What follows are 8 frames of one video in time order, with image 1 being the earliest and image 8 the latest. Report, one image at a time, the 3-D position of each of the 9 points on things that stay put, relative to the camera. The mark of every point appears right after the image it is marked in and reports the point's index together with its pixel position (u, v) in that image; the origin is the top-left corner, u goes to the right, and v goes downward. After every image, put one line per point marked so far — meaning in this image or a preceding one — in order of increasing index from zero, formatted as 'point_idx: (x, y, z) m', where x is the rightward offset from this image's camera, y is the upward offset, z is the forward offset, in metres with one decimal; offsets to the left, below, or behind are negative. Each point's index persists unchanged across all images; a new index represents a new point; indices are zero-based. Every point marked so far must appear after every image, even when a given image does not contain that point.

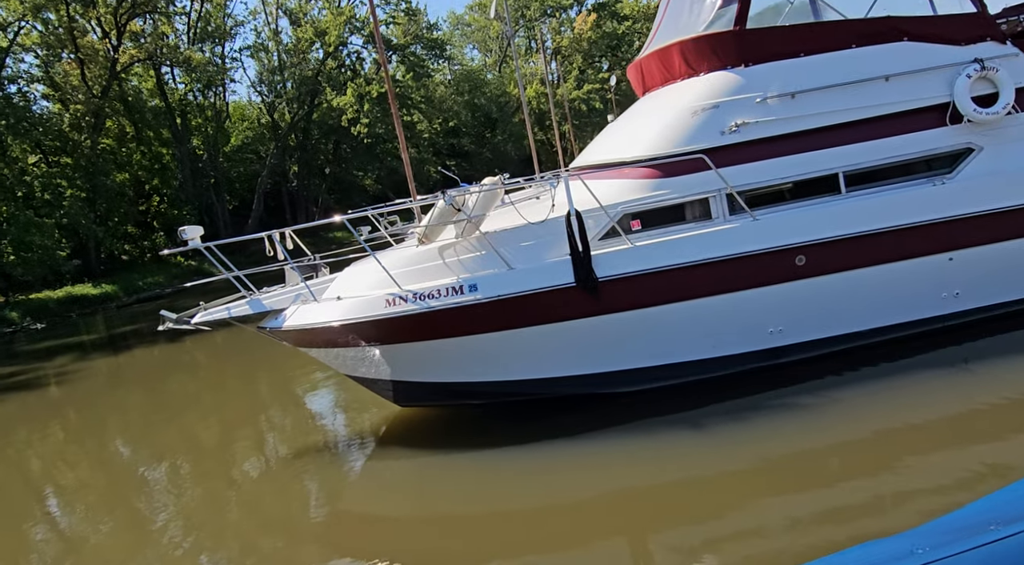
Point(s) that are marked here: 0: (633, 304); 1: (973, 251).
0: (+0.9, -0.2, +5.6) m
1: (+3.5, +0.2, +5.6) m
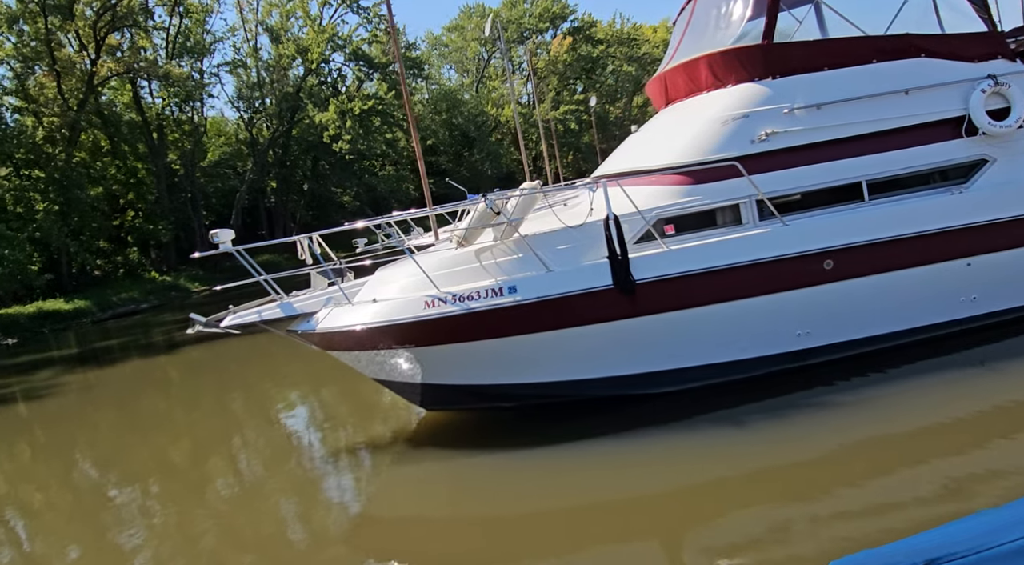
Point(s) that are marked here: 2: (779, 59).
0: (+1.2, -0.2, +5.7) m
1: (+3.8, +0.2, +5.9) m
2: (+2.2, +1.8, +6.1) m
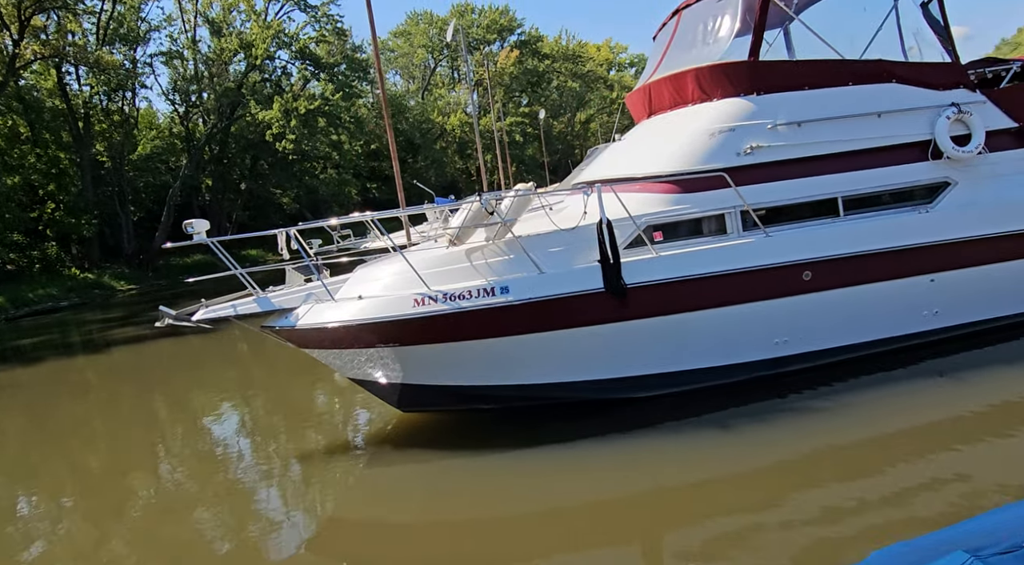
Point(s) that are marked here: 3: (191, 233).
0: (+1.2, -0.2, +5.9) m
1: (+3.7, +0.1, +6.2) m
2: (+2.2, +1.8, +6.3) m
3: (-2.8, +0.4, +6.5) m
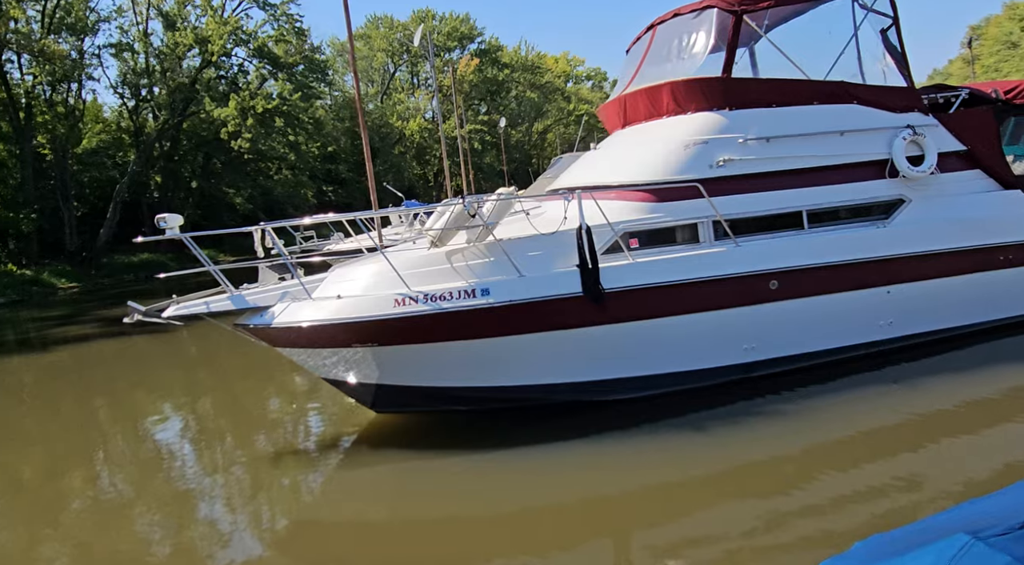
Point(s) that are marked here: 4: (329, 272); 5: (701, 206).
0: (+1.0, -0.3, +6.0) m
1: (+3.5, 0.0, +6.6) m
2: (+2.0, +1.7, +6.6) m
3: (-3.0, +0.5, +6.4) m
4: (-1.6, +0.1, +6.6) m
5: (+1.6, +0.7, +6.3) m
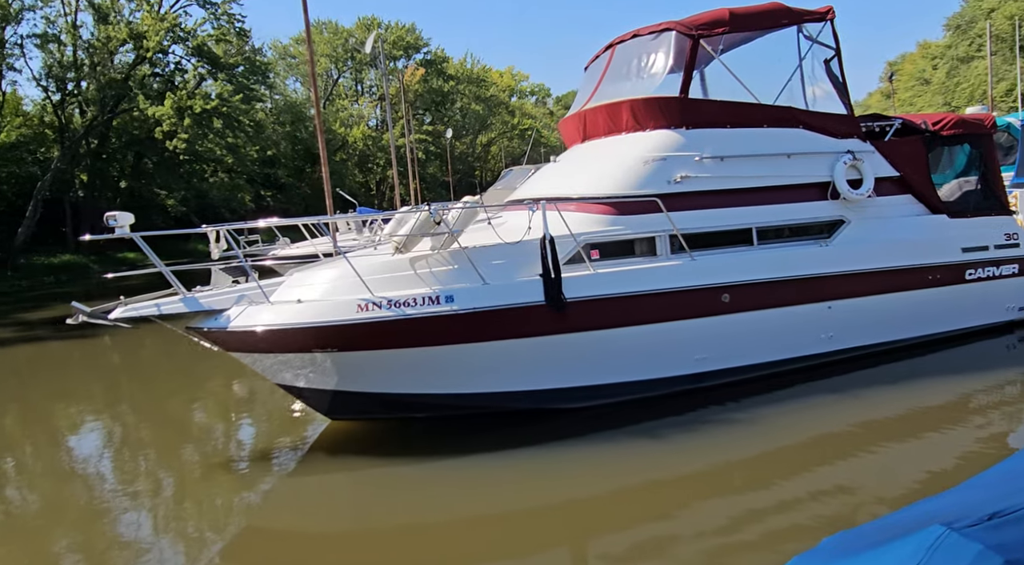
0: (+0.7, -0.4, +6.2) m
1: (+3.1, -0.2, +6.9) m
2: (+1.7, +1.6, +6.8) m
3: (-3.3, +0.5, +6.1) m
4: (-2.0, +0.1, +6.5) m
5: (+1.3, +0.5, +6.5) m
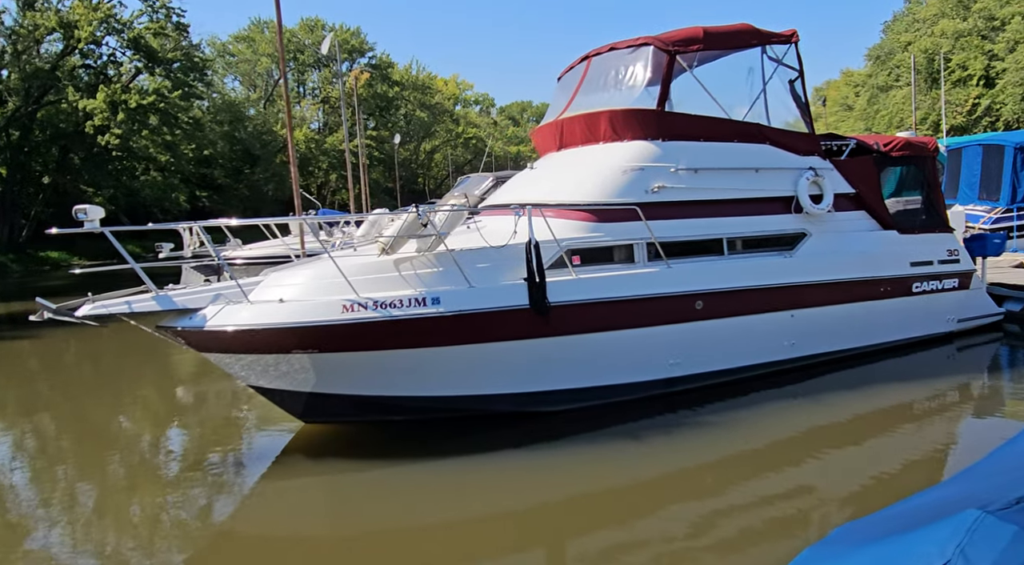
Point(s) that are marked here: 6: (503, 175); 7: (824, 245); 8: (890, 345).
0: (+0.5, -0.4, +6.3) m
1: (+2.9, -0.3, +7.3) m
2: (+1.5, +1.5, +7.0) m
3: (-3.4, +0.5, +5.9) m
4: (-2.1, +0.1, +6.4) m
5: (+1.1, +0.5, +6.7) m
6: (-0.2, +1.9, +13.3) m
7: (+3.2, +0.4, +7.5) m
8: (+4.1, -0.7, +8.0) m
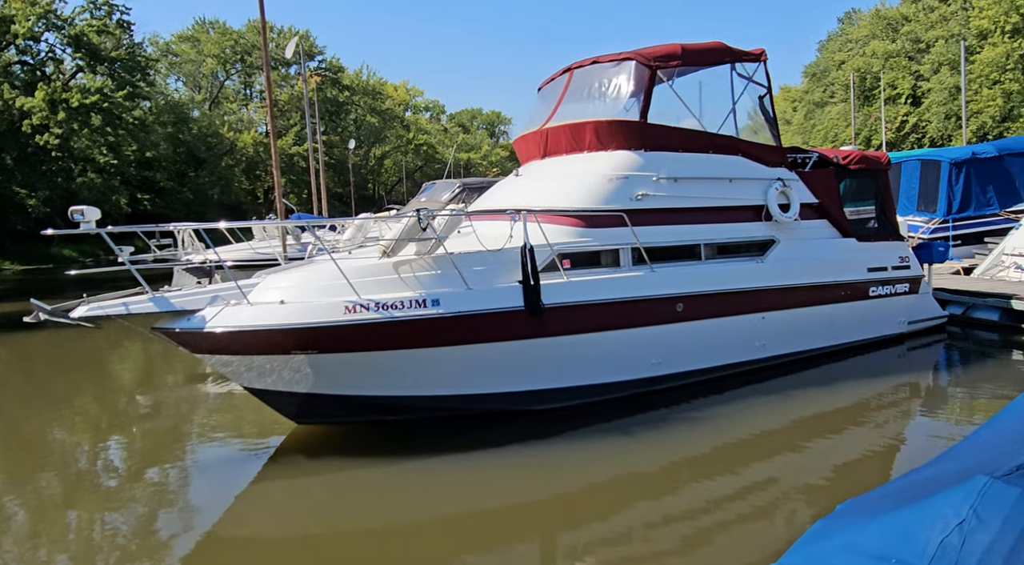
0: (+0.5, -0.4, +6.5) m
1: (+2.8, -0.3, +7.7) m
2: (+1.4, +1.5, +7.4) m
3: (-3.5, +0.5, +5.8) m
4: (-2.2, 0.0, +6.4) m
5: (+1.0, +0.5, +7.0) m
6: (-0.8, +1.8, +13.5) m
7: (+3.0, +0.3, +8.0) m
8: (+3.9, -0.7, +8.5) m
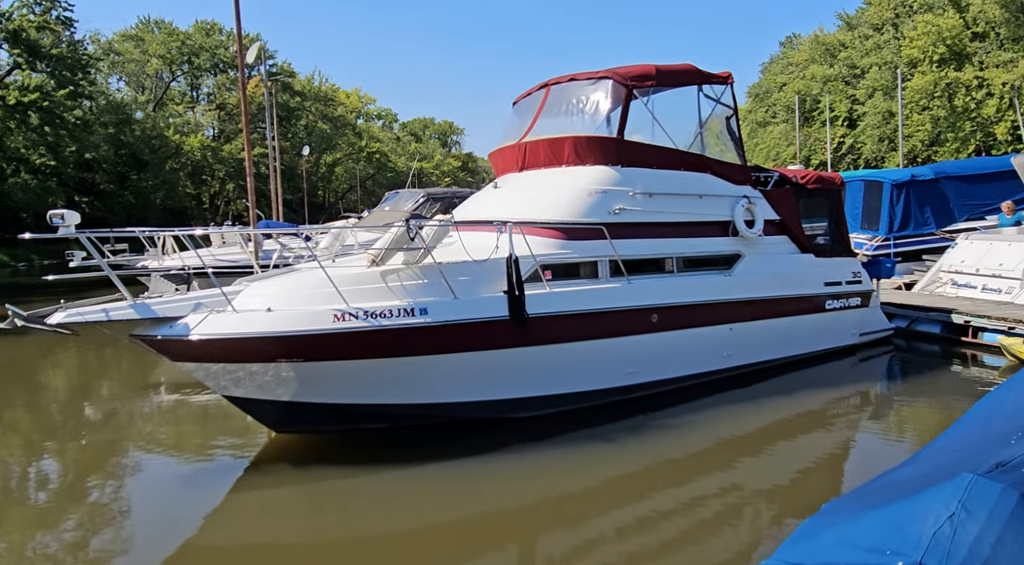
0: (+0.3, -0.5, +6.7) m
1: (+2.5, -0.5, +8.1) m
2: (+1.2, +1.3, +7.6) m
3: (-3.5, +0.5, +5.7) m
4: (-2.3, 0.0, +6.4) m
5: (+0.9, +0.3, +7.2) m
6: (-1.4, +1.7, +13.5) m
7: (+2.7, +0.2, +8.3) m
8: (+3.6, -0.9, +8.9) m
